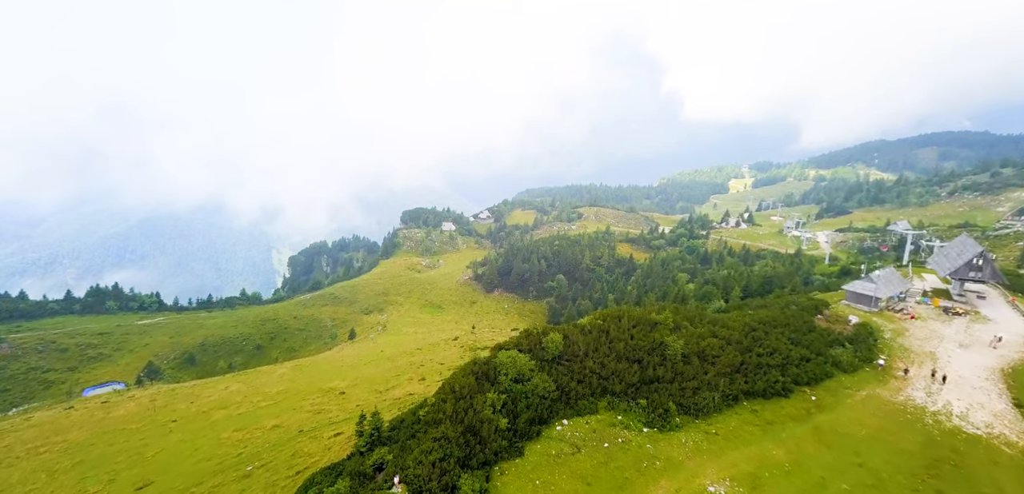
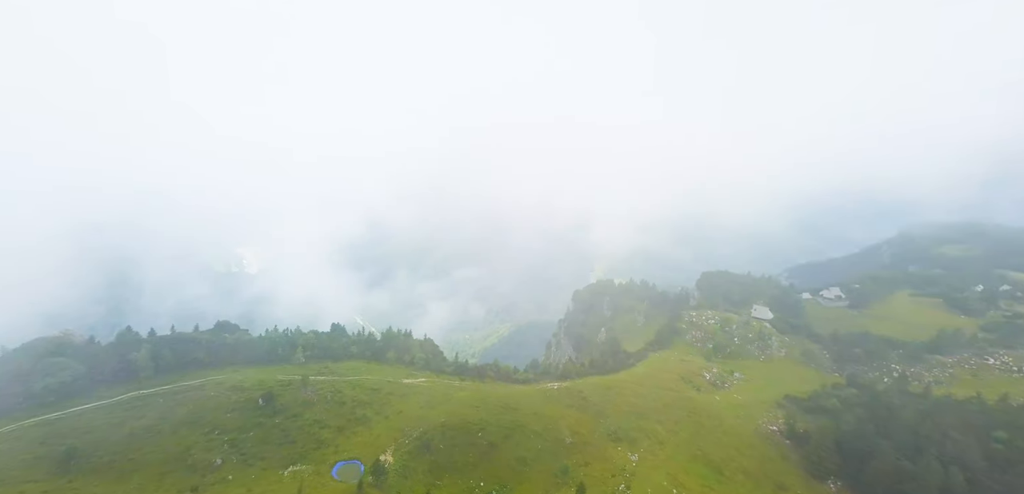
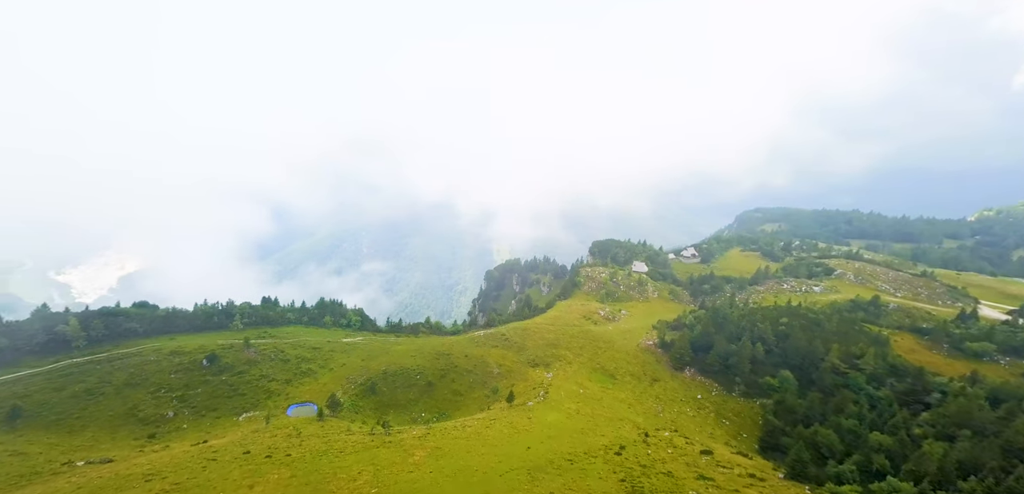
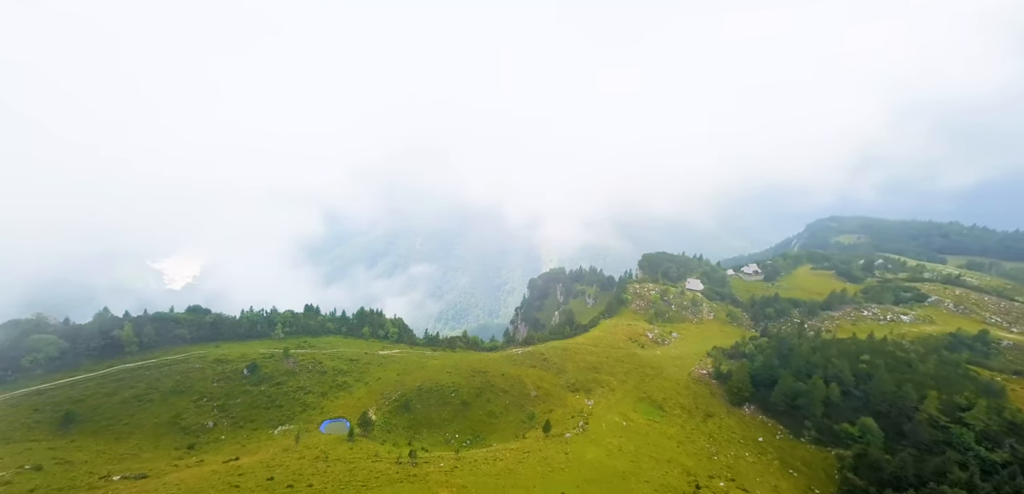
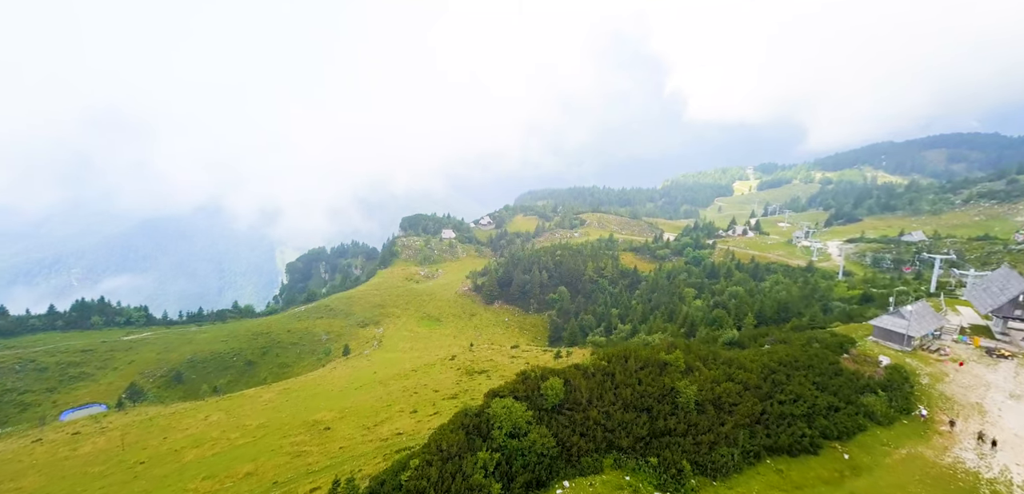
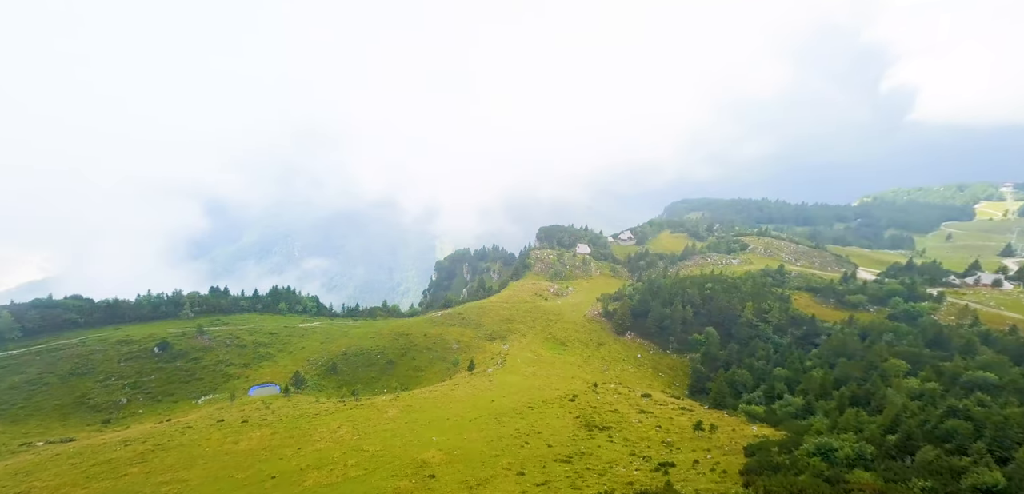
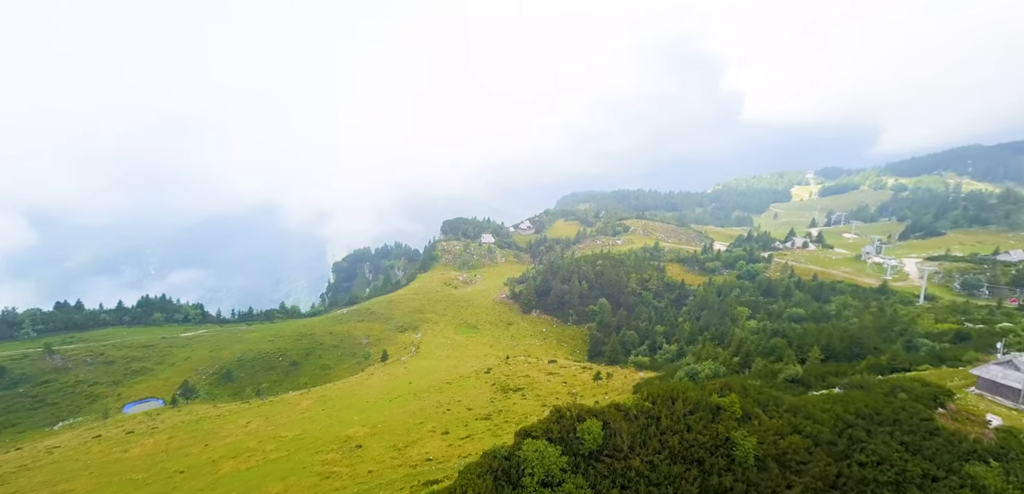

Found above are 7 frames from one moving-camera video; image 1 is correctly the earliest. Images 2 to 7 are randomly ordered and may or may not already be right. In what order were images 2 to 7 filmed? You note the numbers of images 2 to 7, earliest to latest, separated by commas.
5, 7, 6, 3, 4, 2
